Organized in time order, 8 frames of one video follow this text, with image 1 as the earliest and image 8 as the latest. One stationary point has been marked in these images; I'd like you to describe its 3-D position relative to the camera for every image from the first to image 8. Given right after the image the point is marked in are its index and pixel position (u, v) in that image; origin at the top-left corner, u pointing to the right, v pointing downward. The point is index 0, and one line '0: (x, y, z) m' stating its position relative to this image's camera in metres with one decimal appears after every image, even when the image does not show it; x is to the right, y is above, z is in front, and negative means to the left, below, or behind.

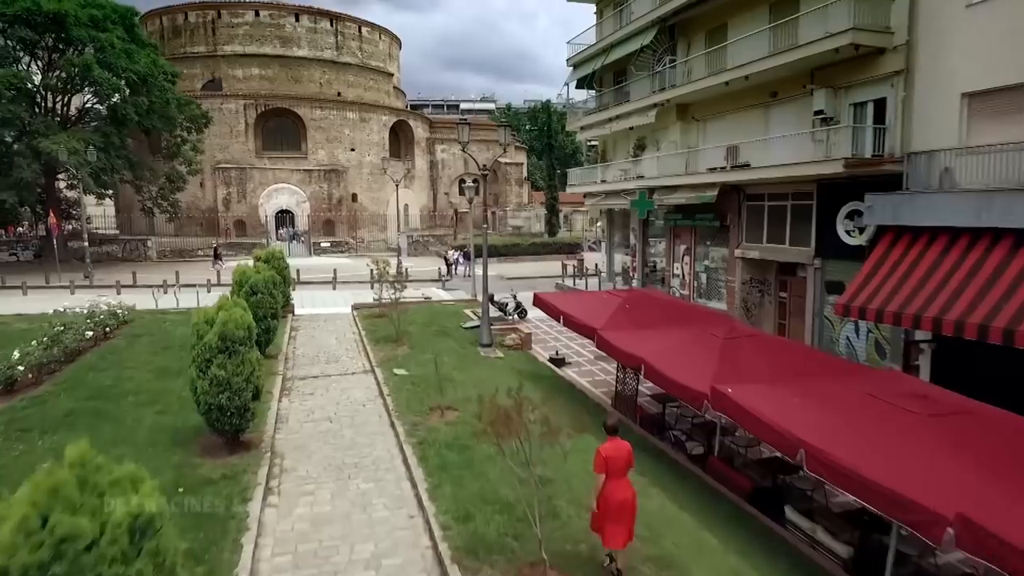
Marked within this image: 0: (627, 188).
0: (+3.2, +2.7, +17.1) m
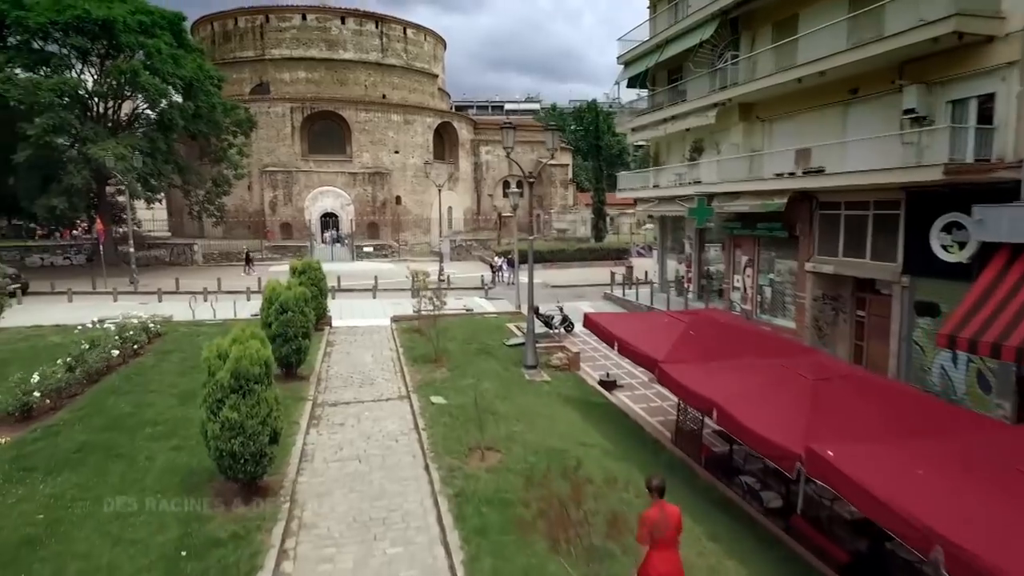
0: (+4.4, +2.4, +15.9) m
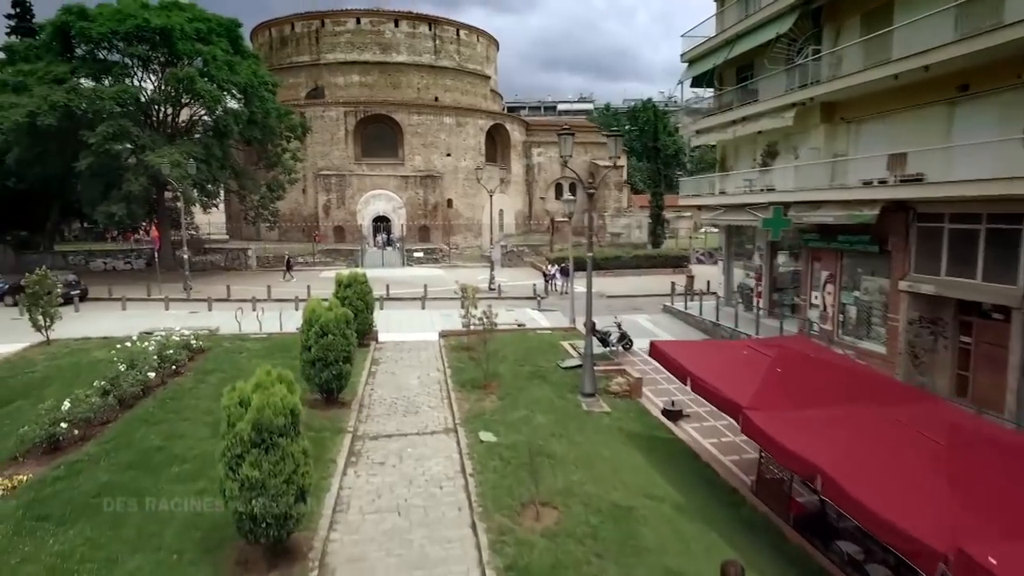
0: (+5.7, +2.0, +14.7) m
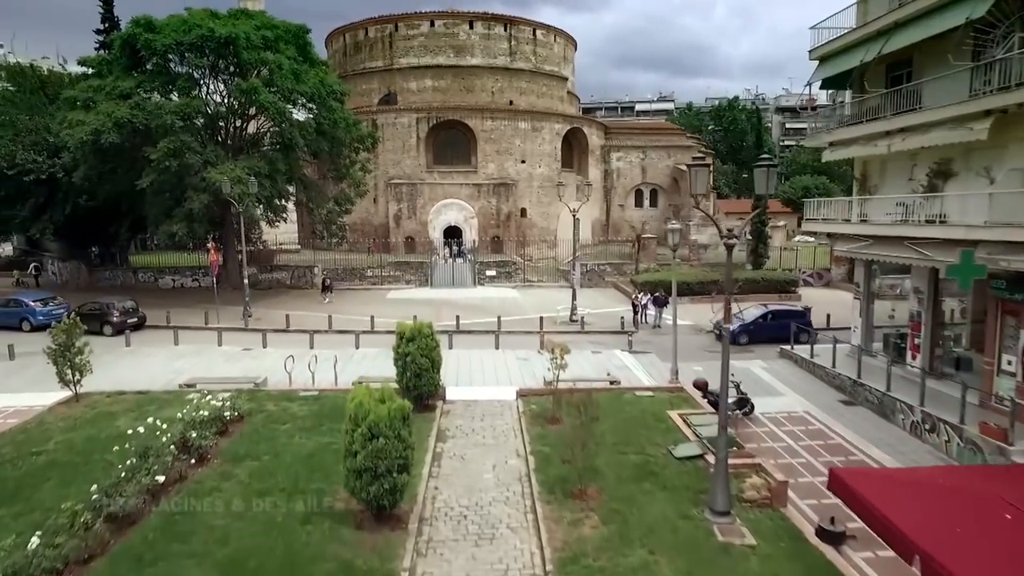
0: (+7.5, +1.0, +11.6) m
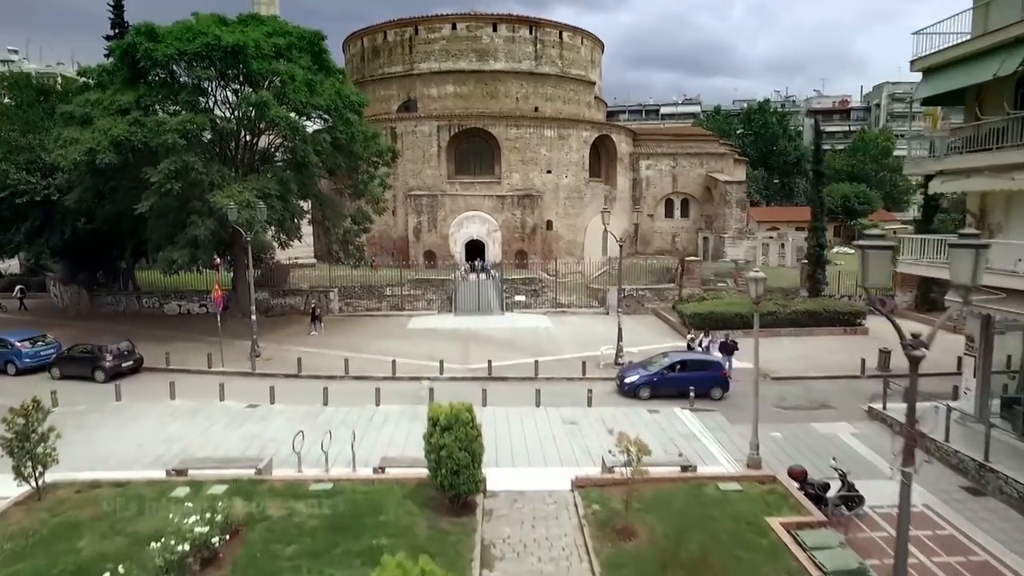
0: (+8.4, -0.1, +9.3) m
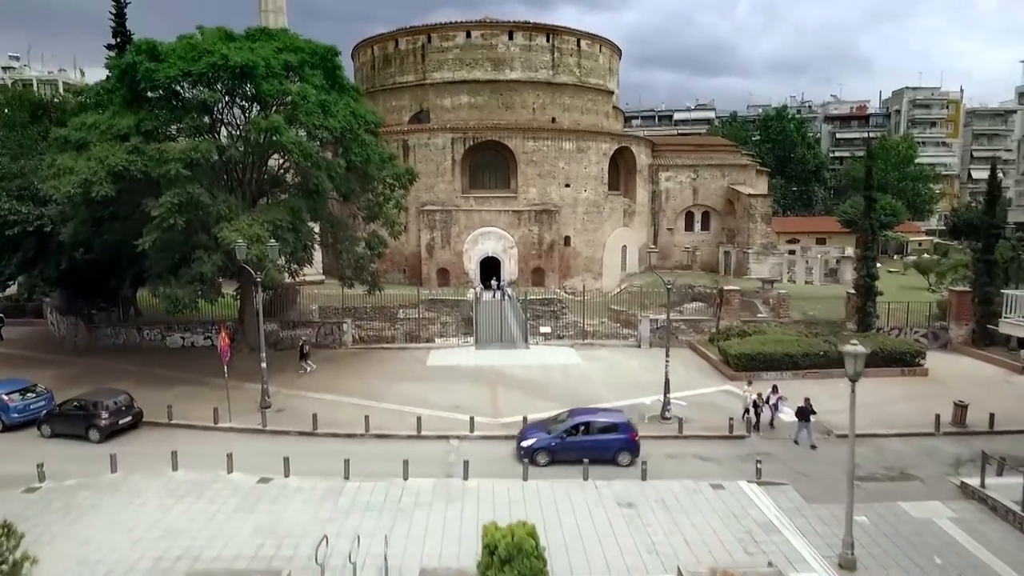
0: (+9.2, -1.2, +7.7) m
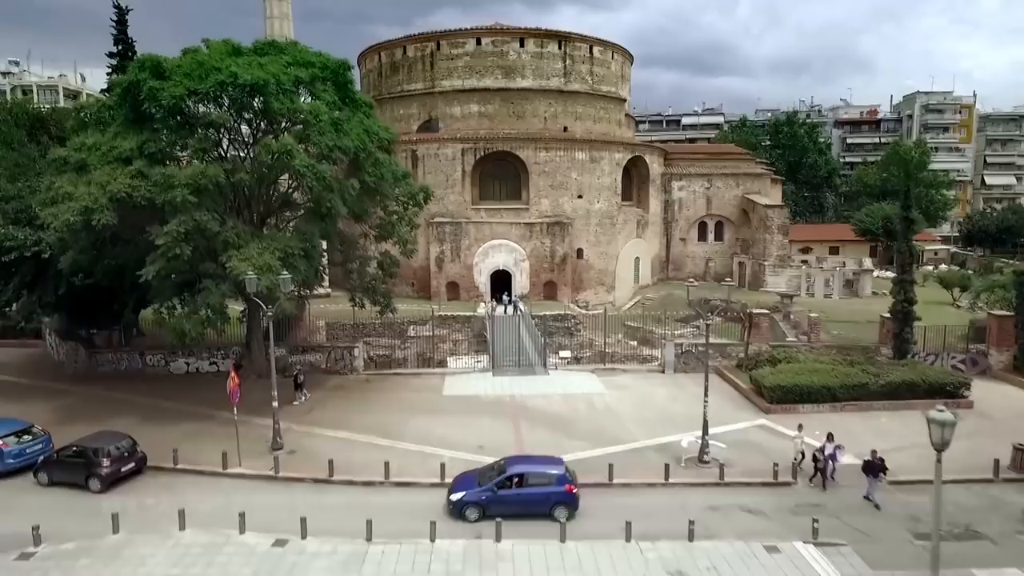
0: (+9.9, -2.0, +6.7) m
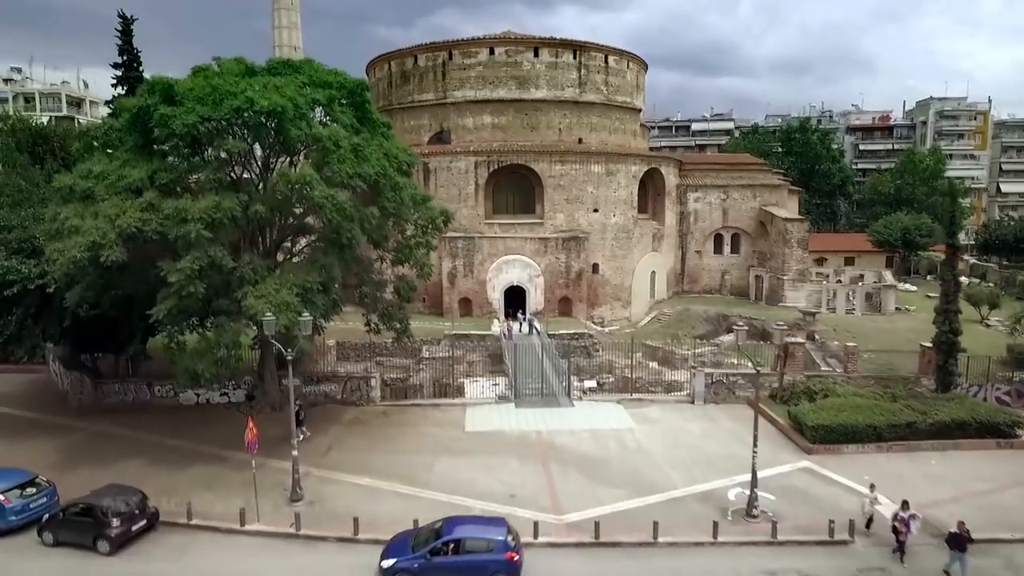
0: (+10.6, -2.9, +5.8) m
